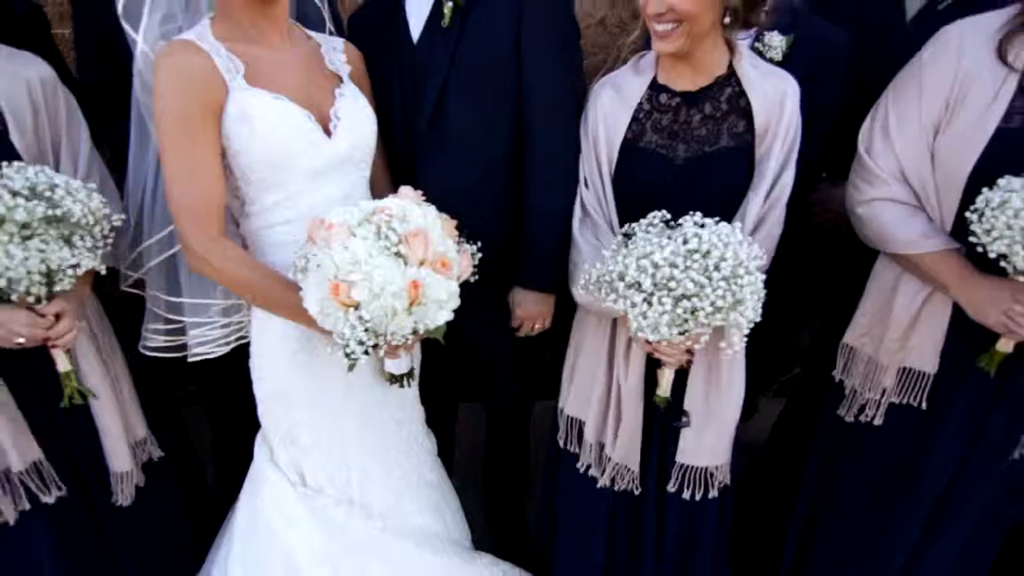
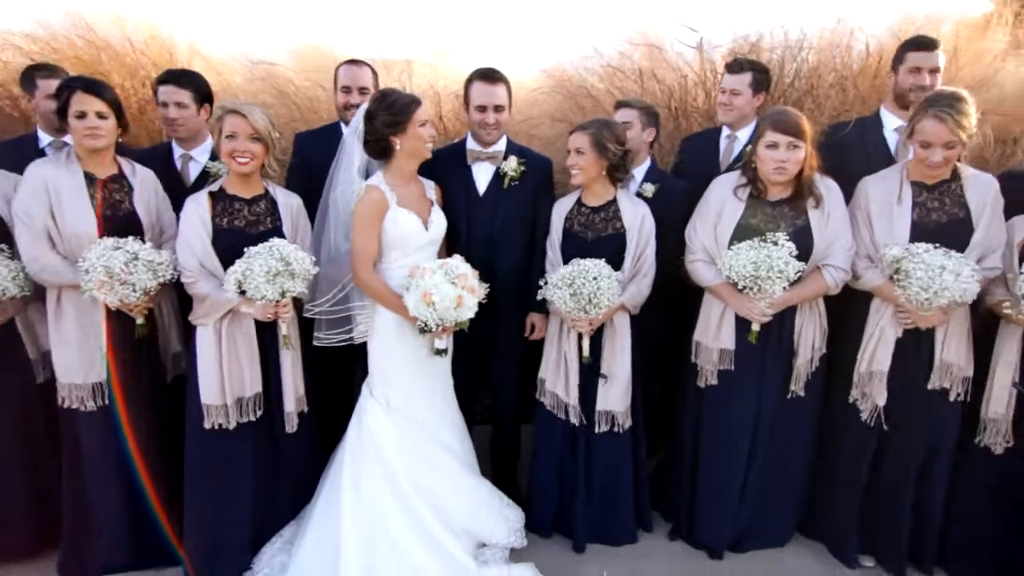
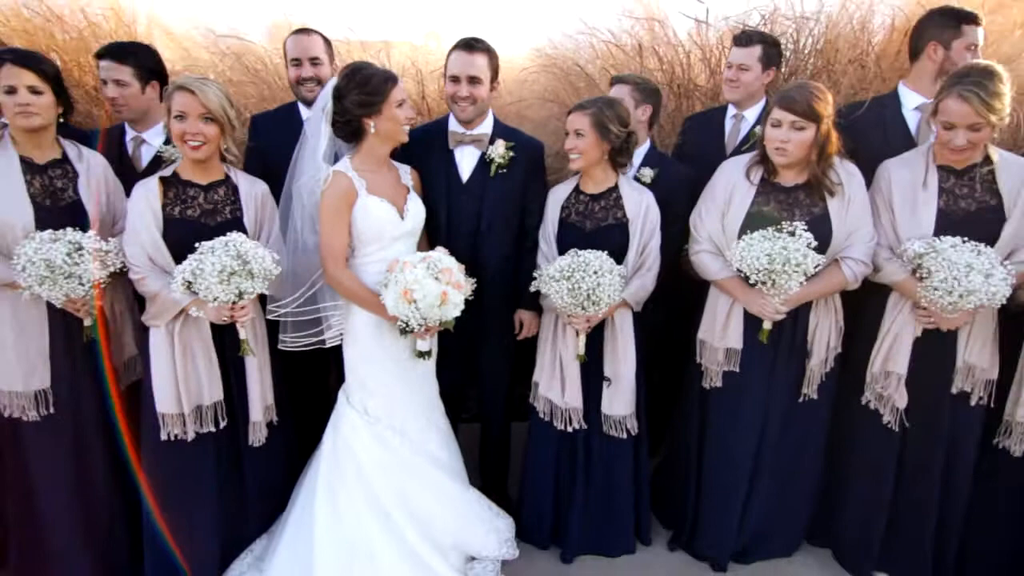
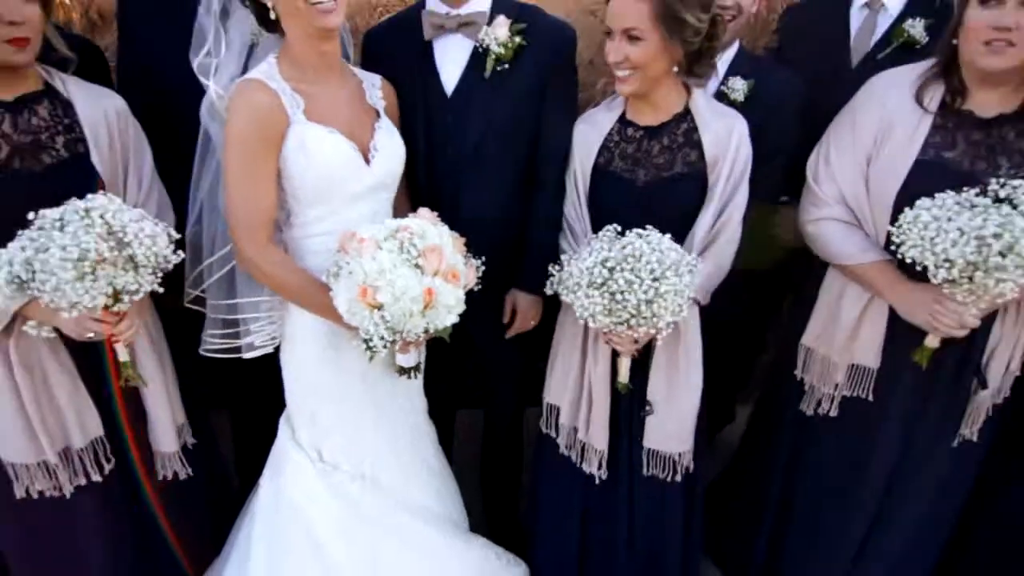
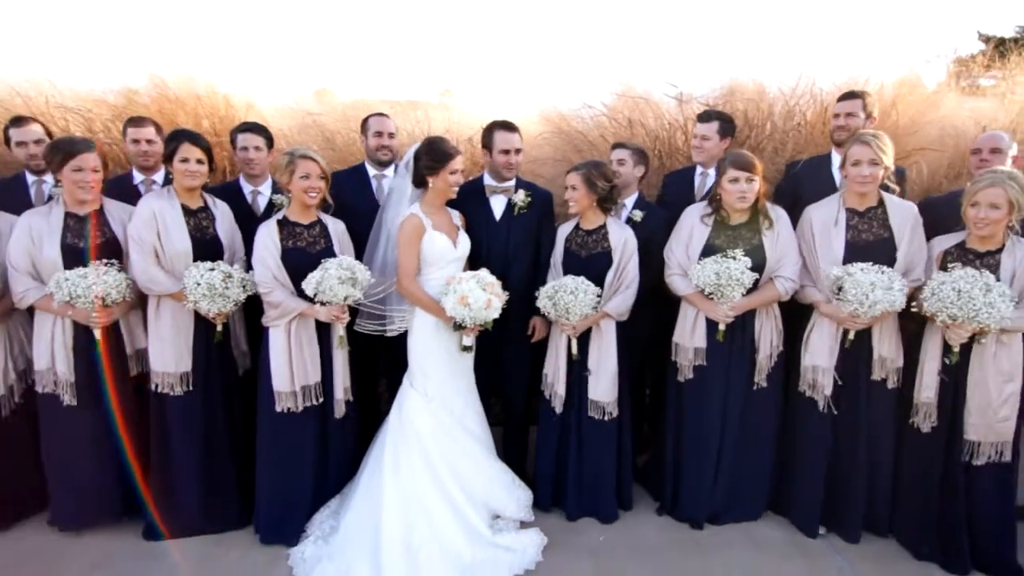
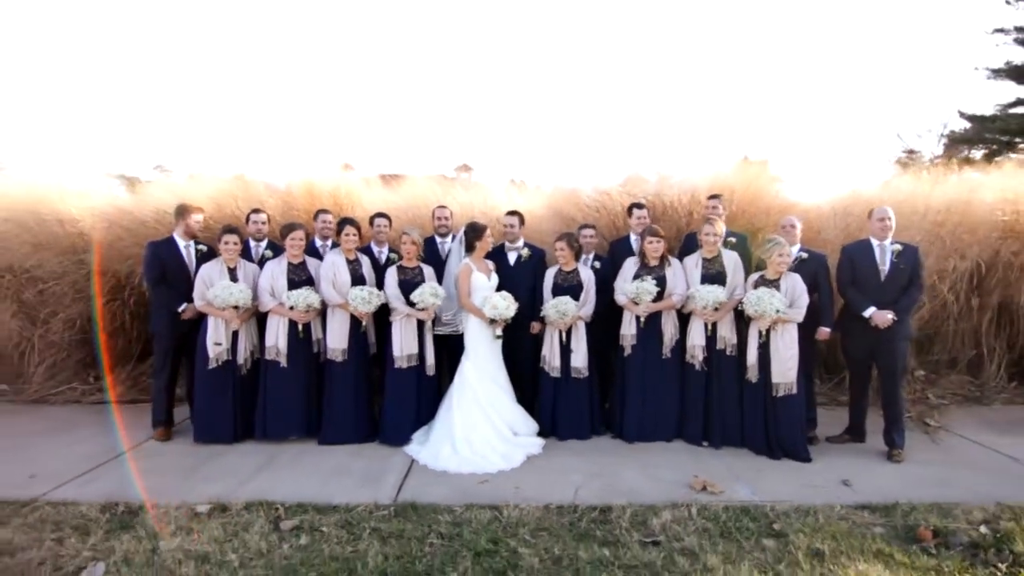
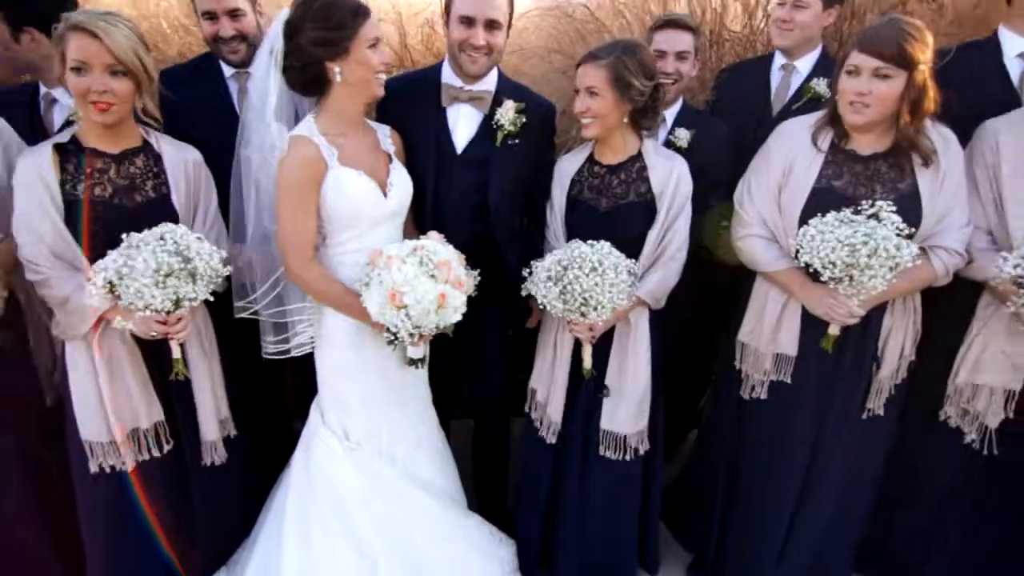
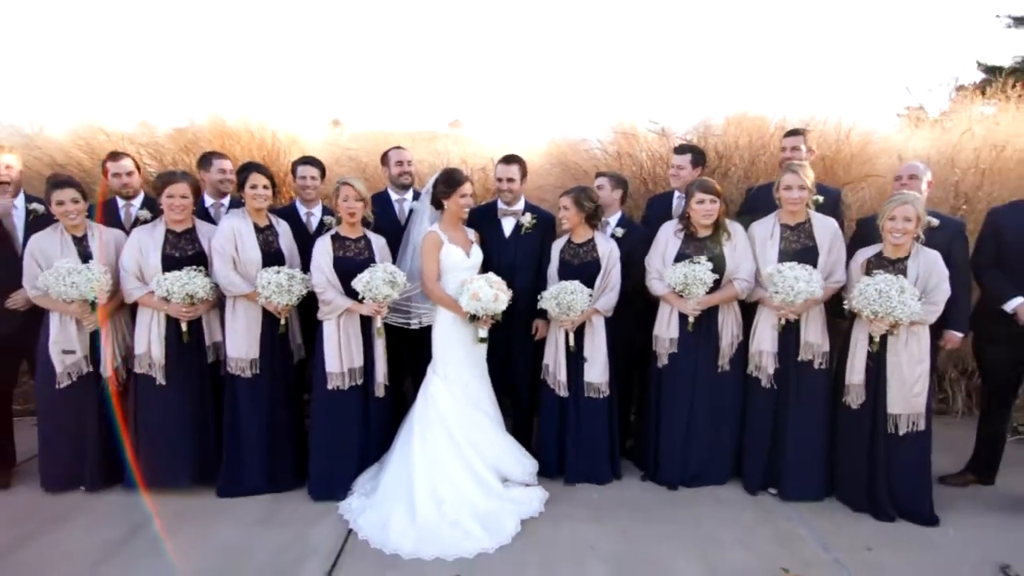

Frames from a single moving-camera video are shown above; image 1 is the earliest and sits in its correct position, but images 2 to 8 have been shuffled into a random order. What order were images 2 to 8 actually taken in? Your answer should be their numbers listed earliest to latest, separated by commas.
4, 7, 3, 2, 5, 8, 6
